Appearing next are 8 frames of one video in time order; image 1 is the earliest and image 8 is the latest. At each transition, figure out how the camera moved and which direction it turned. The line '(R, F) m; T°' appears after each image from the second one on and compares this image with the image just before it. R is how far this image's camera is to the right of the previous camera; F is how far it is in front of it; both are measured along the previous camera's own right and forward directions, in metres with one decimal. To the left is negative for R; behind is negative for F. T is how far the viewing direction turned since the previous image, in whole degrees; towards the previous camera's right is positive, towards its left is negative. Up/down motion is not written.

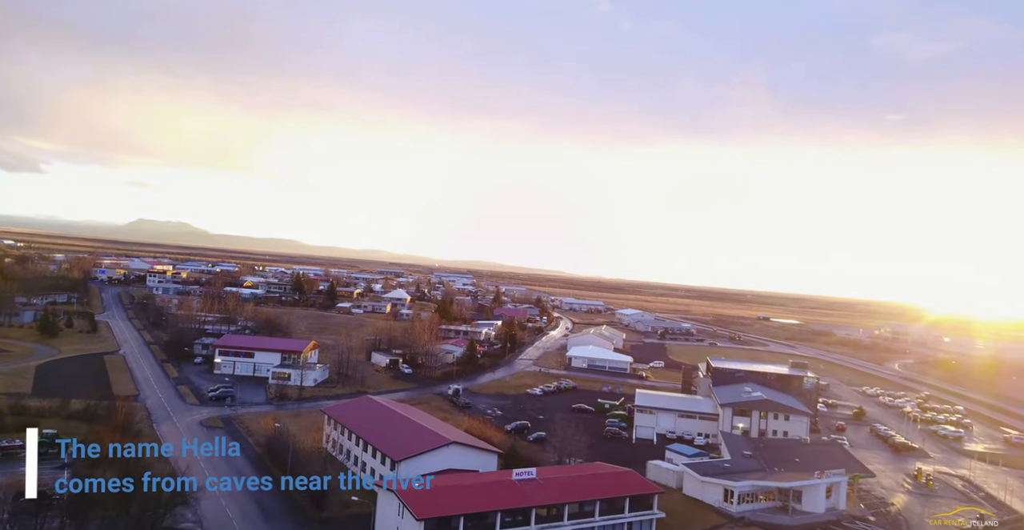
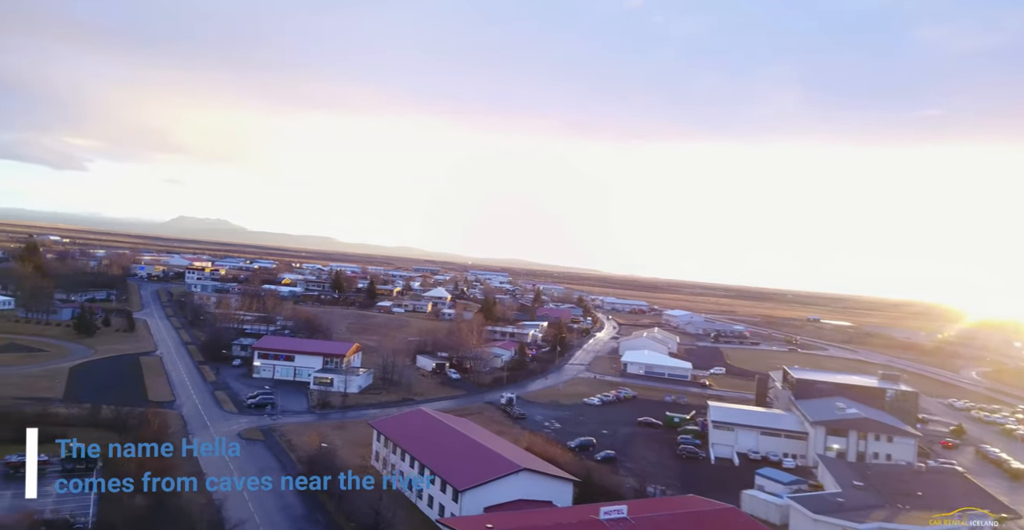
(-0.7, +1.5) m; -3°
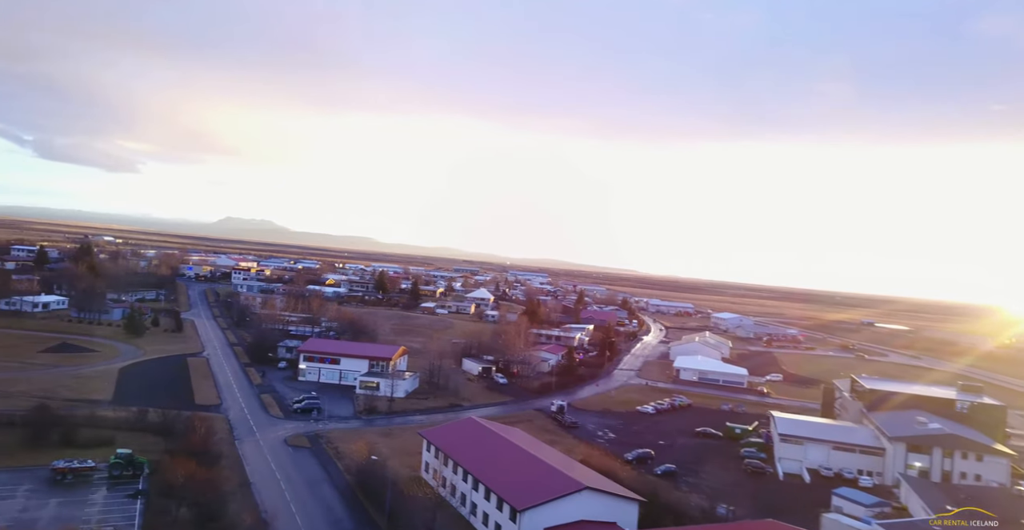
(-0.3, +0.6) m; -3°
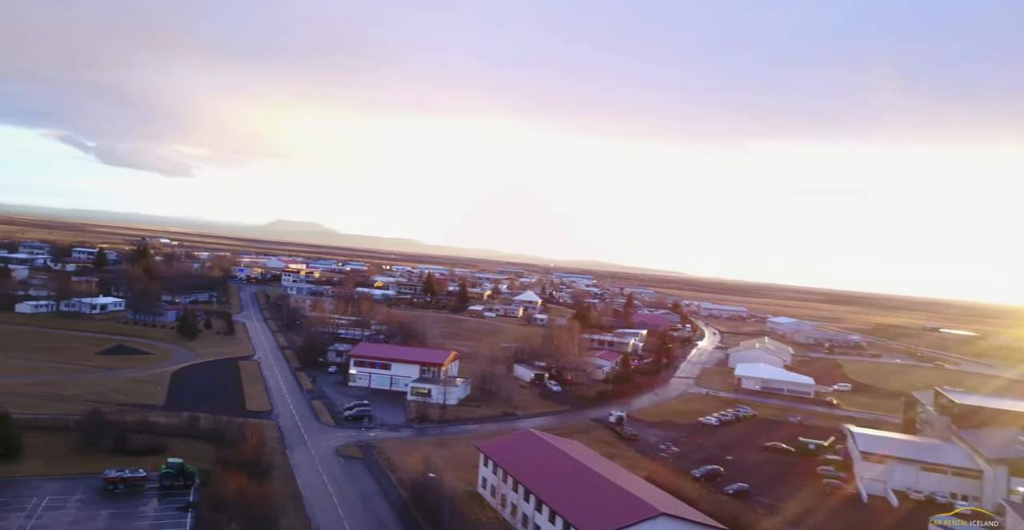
(-0.3, +0.7) m; -4°
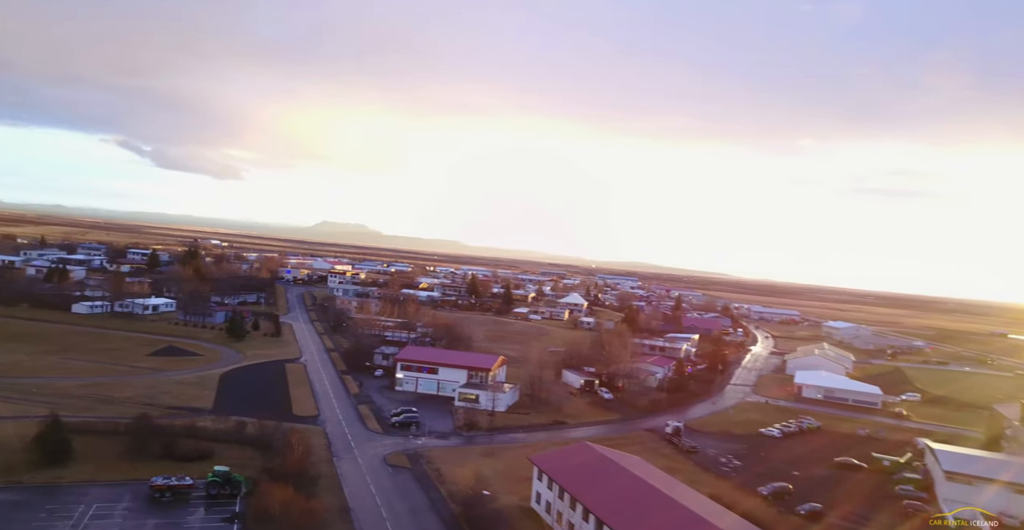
(-0.2, +0.6) m; -3°
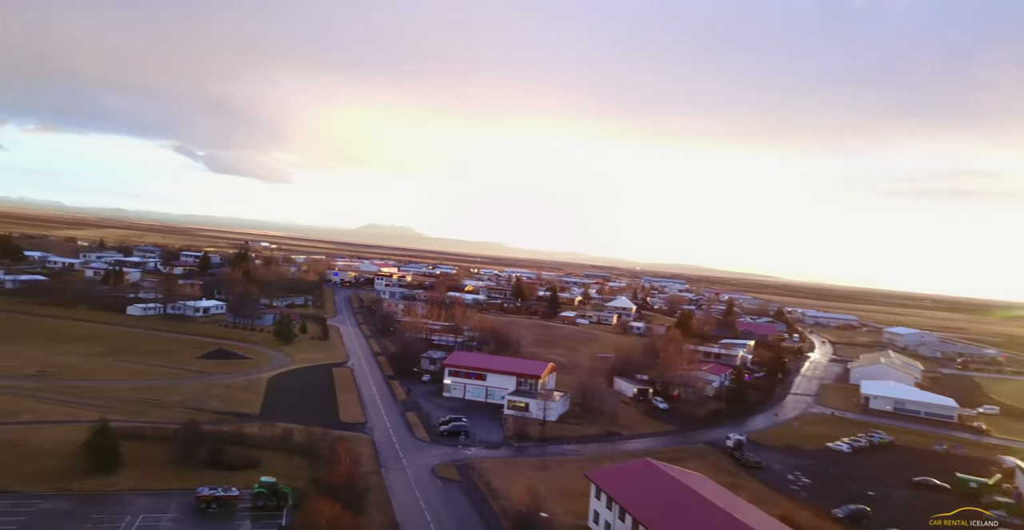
(-0.2, +0.6) m; -4°
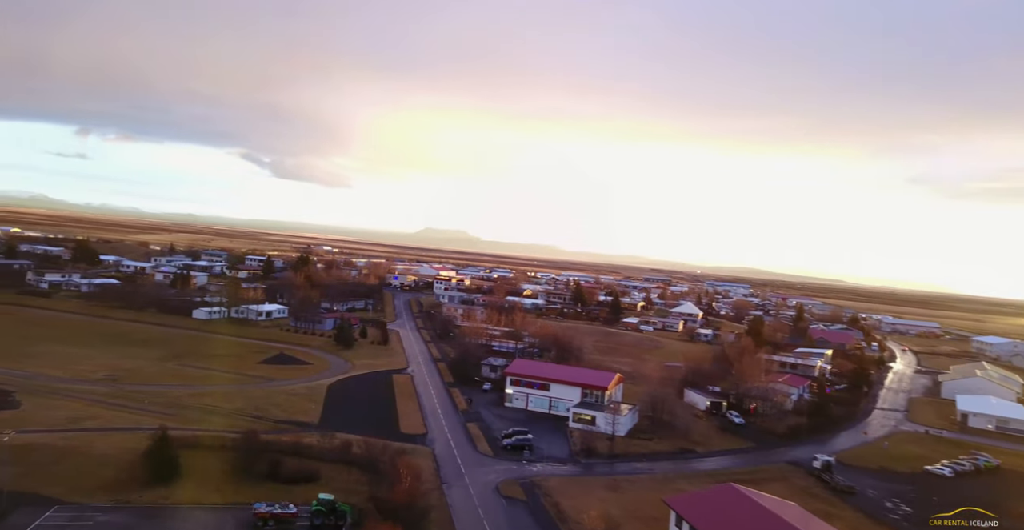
(-0.2, +0.7) m; -5°
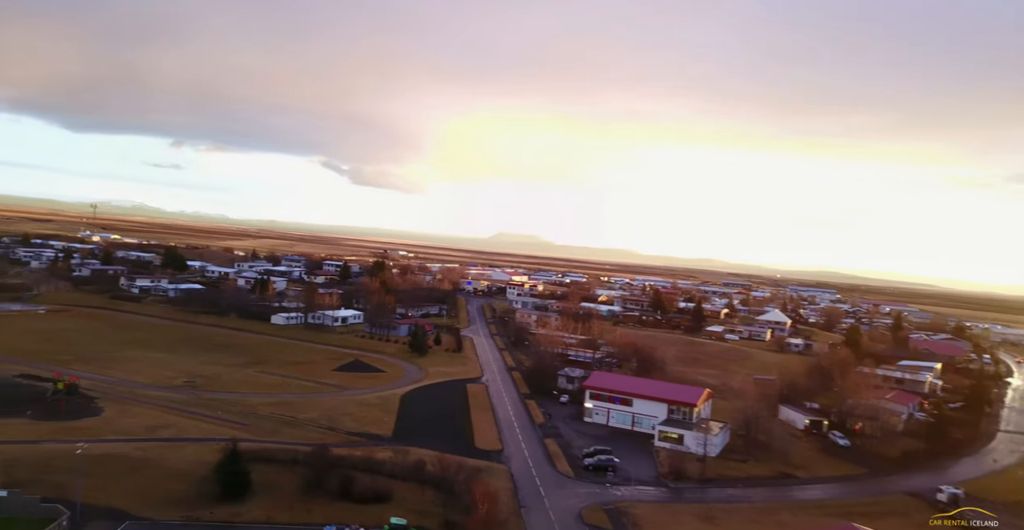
(-0.2, +0.8) m; -6°
